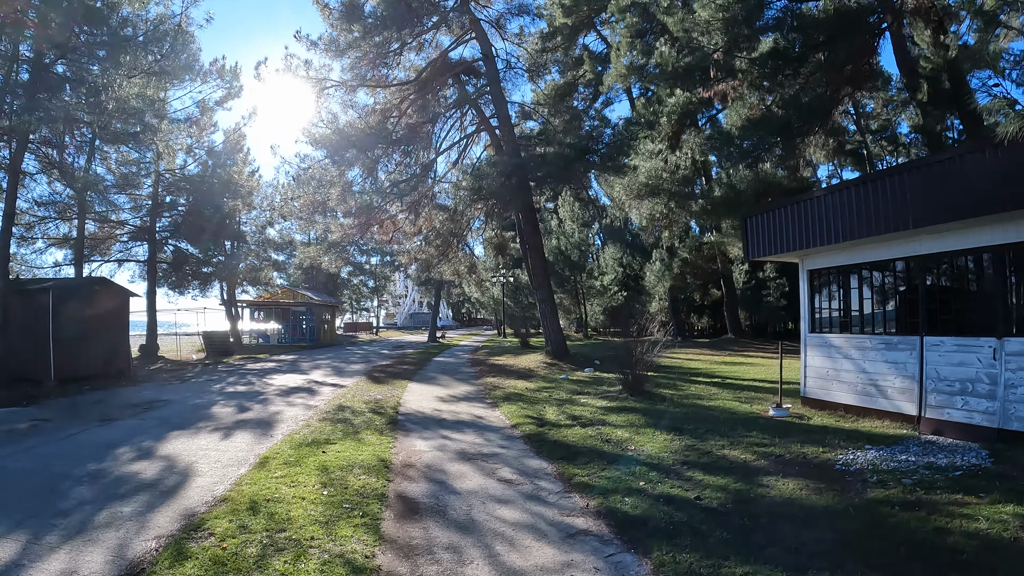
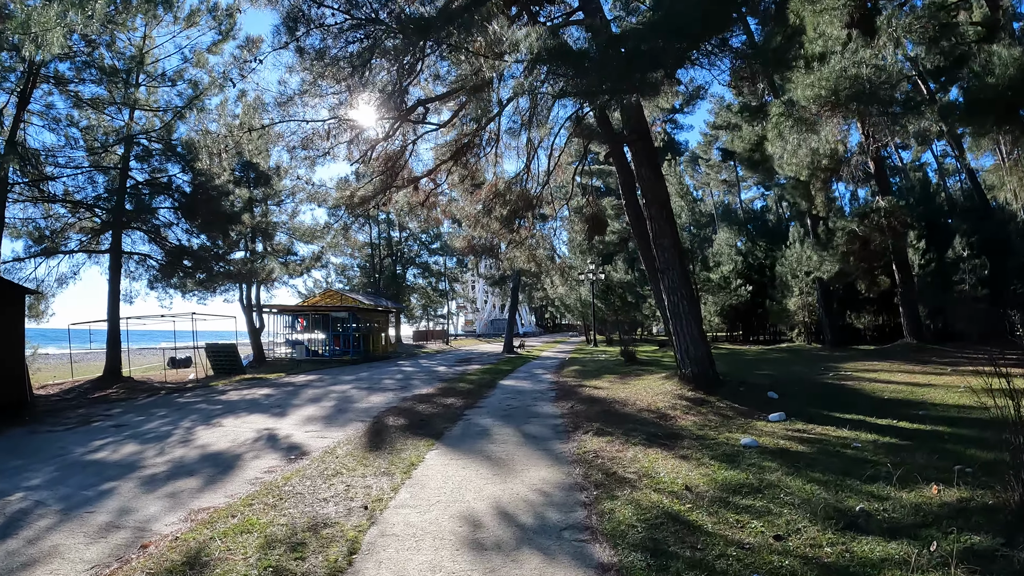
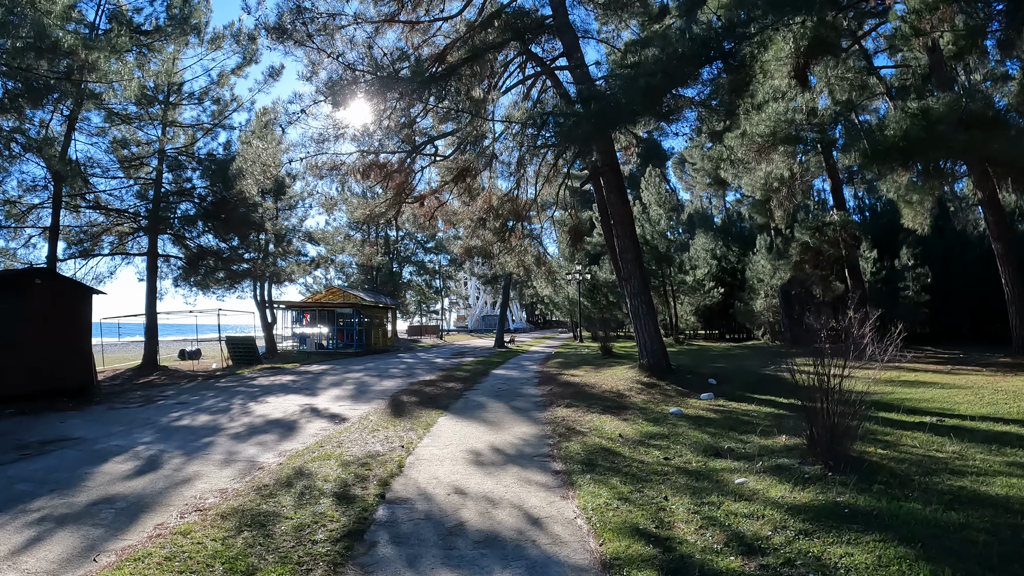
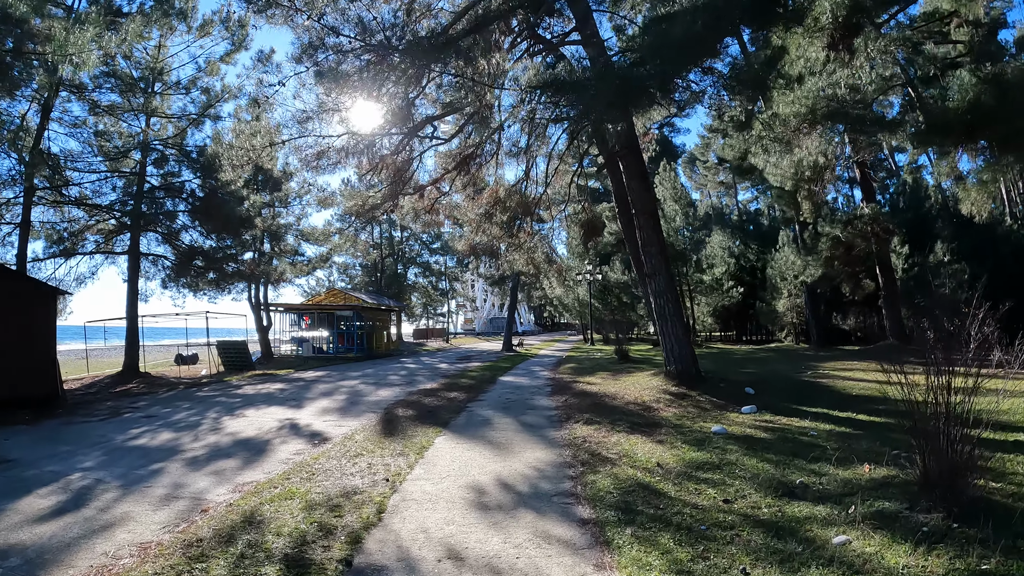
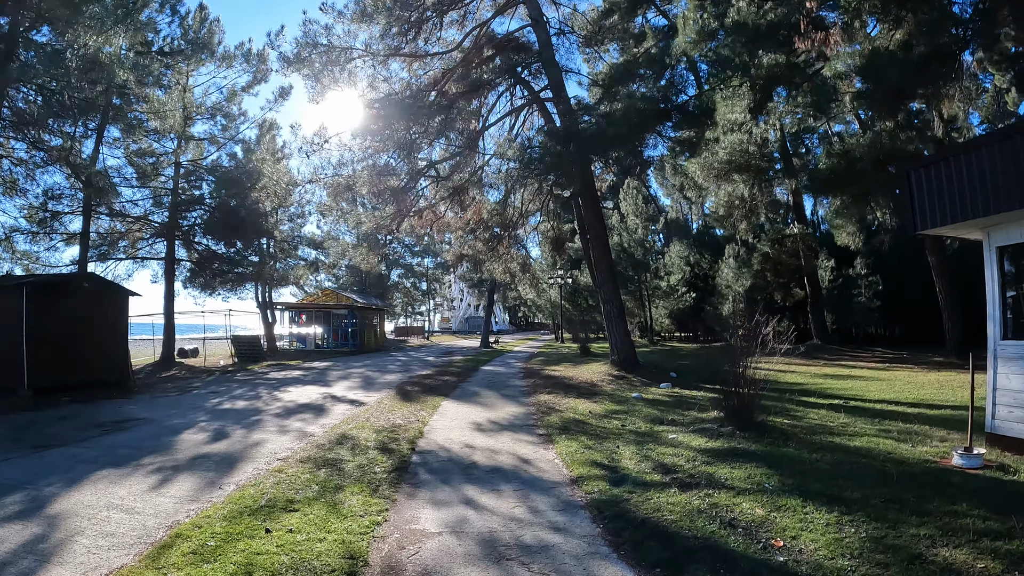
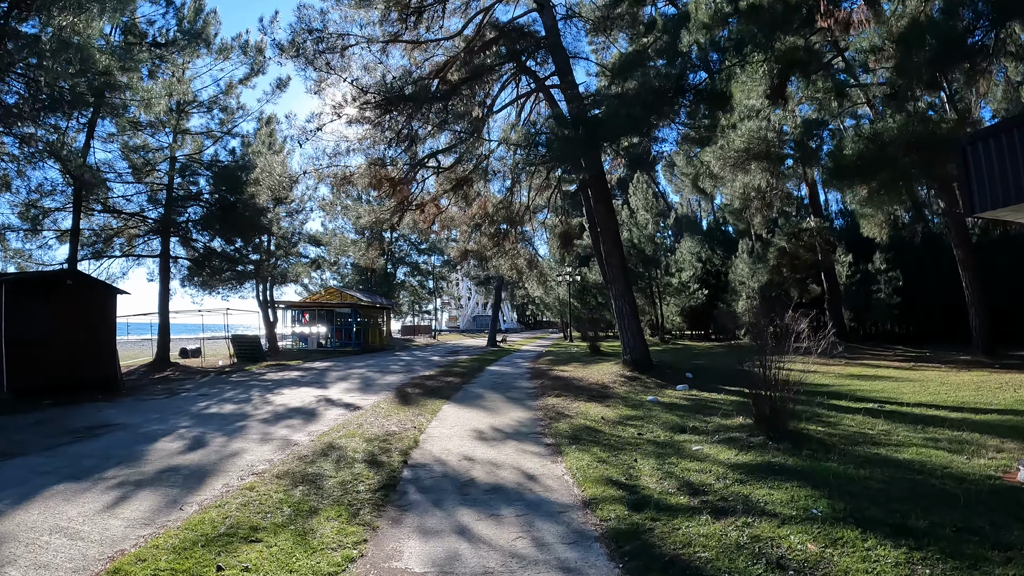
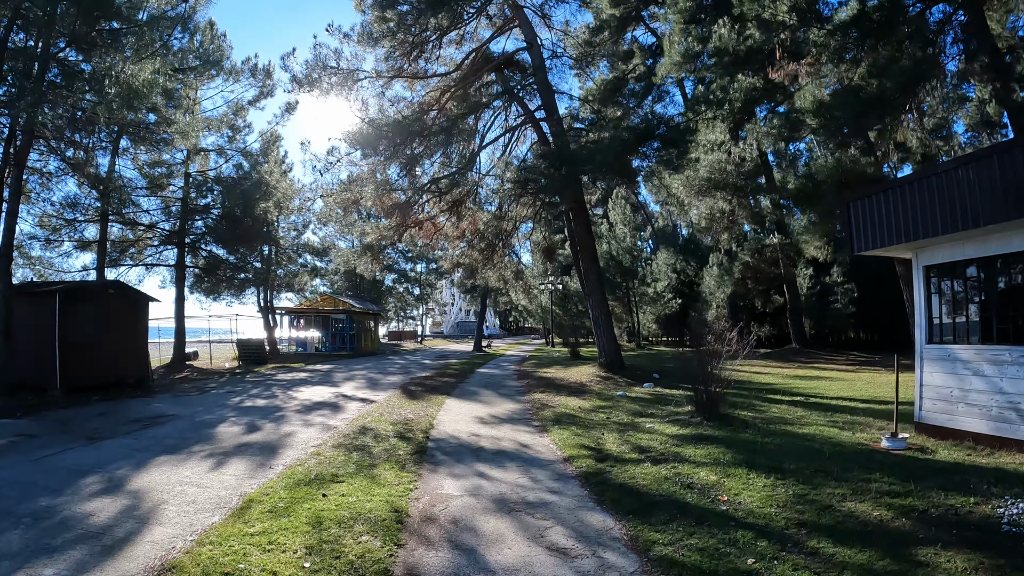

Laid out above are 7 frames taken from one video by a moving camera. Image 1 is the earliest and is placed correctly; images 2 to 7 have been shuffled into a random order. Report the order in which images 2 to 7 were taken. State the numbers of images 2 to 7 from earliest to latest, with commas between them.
7, 5, 6, 3, 4, 2
